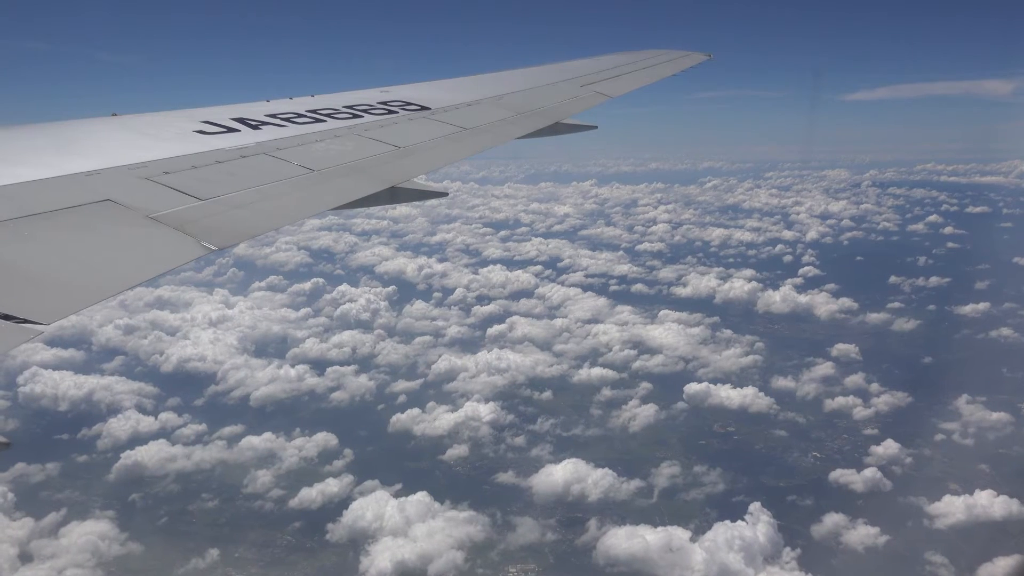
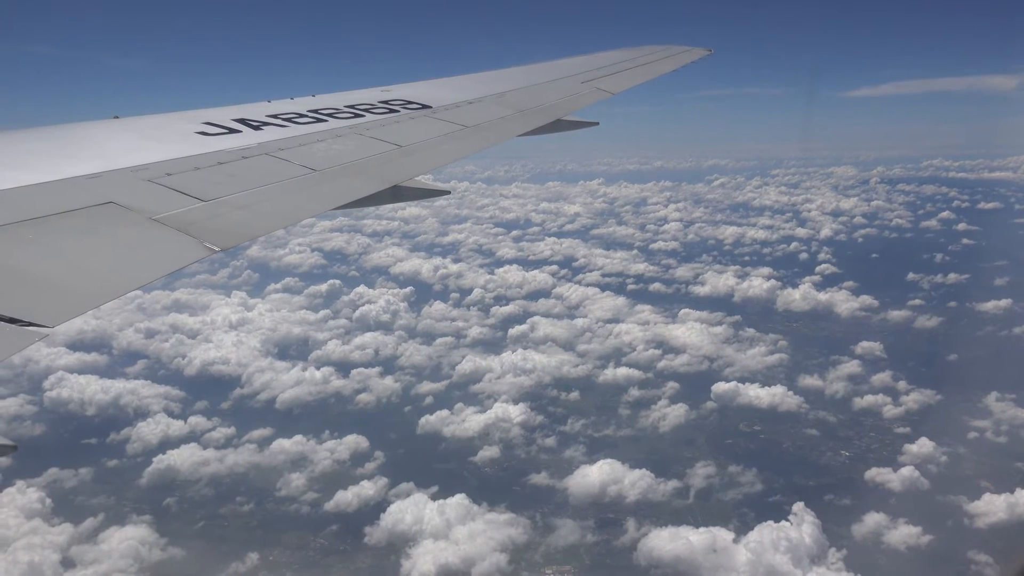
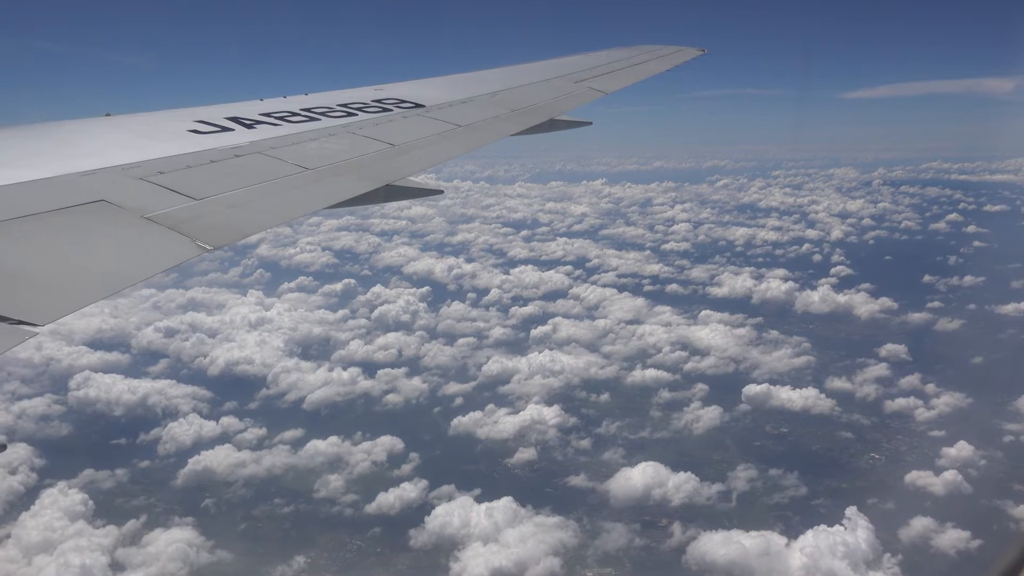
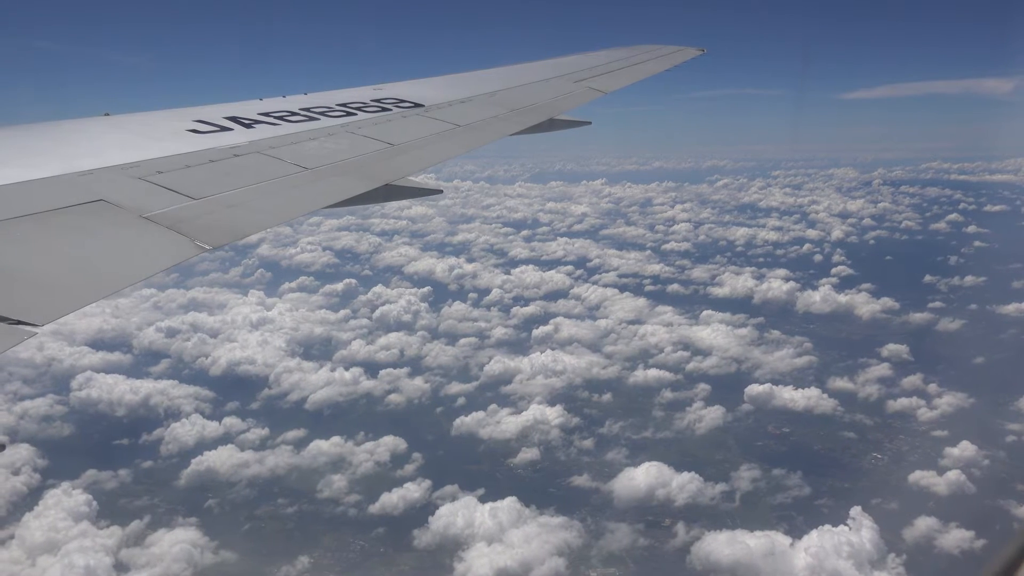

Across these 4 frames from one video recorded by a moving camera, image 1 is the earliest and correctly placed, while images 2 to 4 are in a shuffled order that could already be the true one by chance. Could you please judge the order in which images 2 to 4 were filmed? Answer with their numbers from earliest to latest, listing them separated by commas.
2, 3, 4
